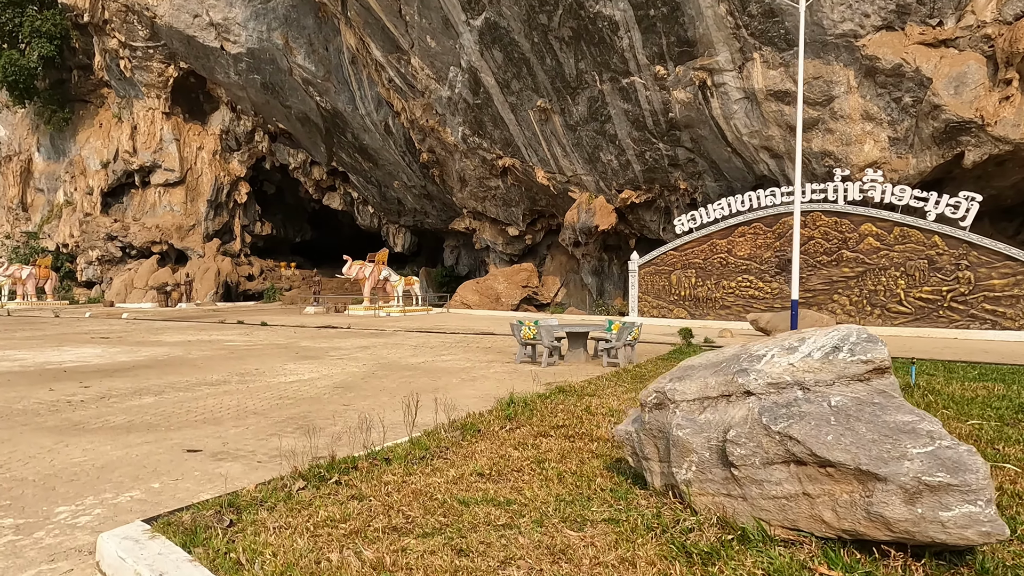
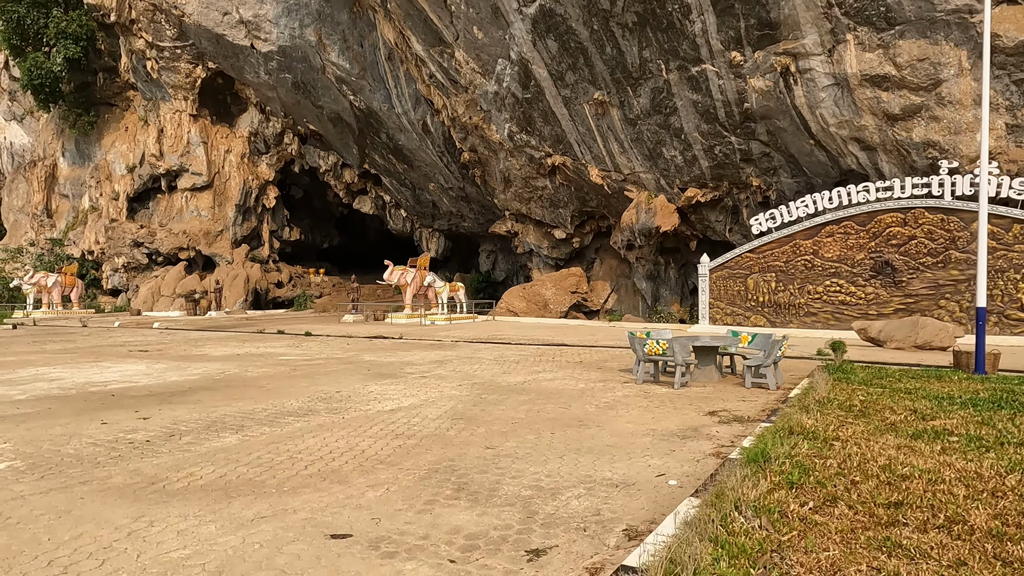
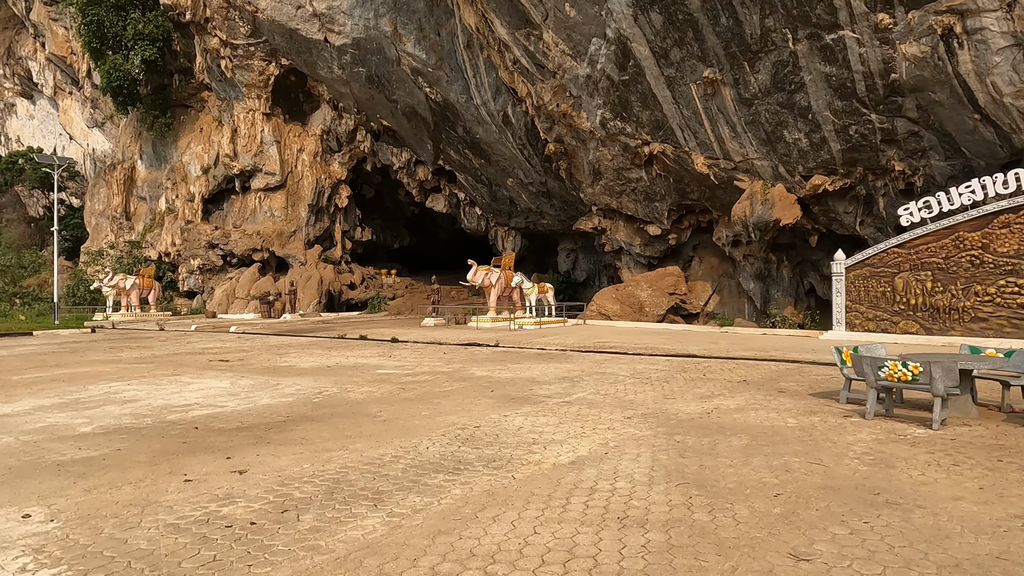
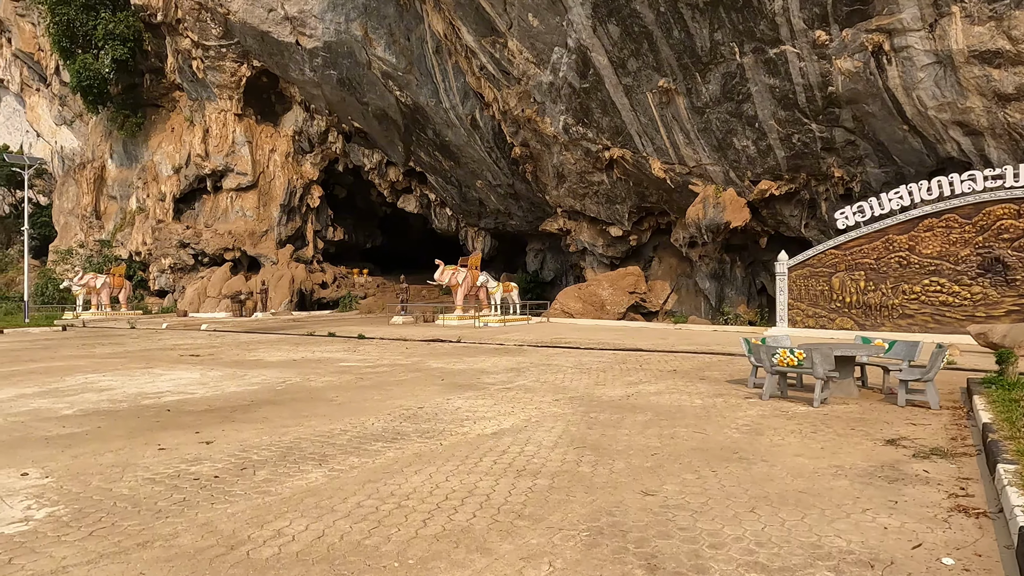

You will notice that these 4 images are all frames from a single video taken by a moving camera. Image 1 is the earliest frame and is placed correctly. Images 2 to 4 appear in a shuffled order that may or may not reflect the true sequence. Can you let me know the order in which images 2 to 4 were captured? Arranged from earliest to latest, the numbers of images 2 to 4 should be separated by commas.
2, 4, 3
